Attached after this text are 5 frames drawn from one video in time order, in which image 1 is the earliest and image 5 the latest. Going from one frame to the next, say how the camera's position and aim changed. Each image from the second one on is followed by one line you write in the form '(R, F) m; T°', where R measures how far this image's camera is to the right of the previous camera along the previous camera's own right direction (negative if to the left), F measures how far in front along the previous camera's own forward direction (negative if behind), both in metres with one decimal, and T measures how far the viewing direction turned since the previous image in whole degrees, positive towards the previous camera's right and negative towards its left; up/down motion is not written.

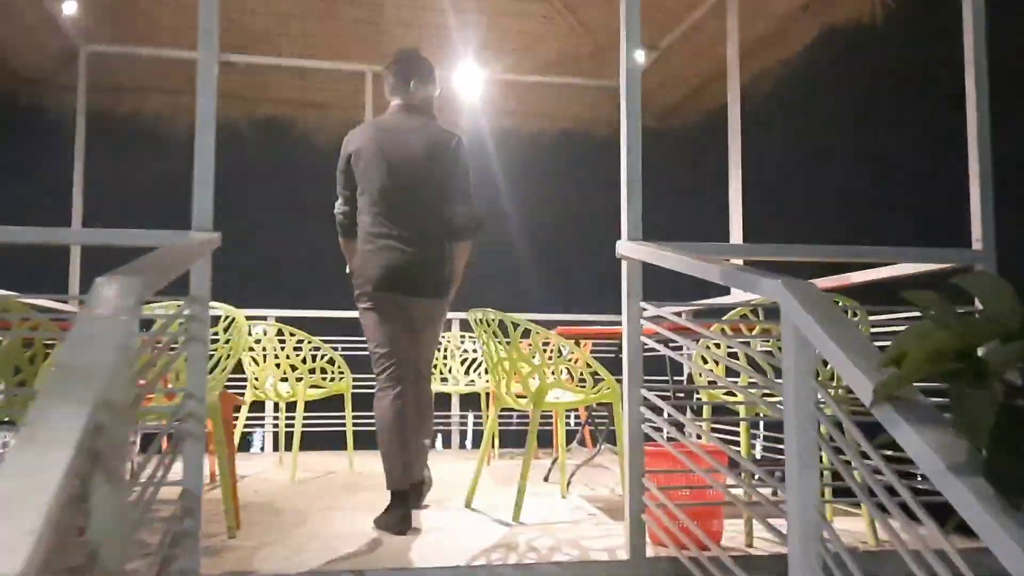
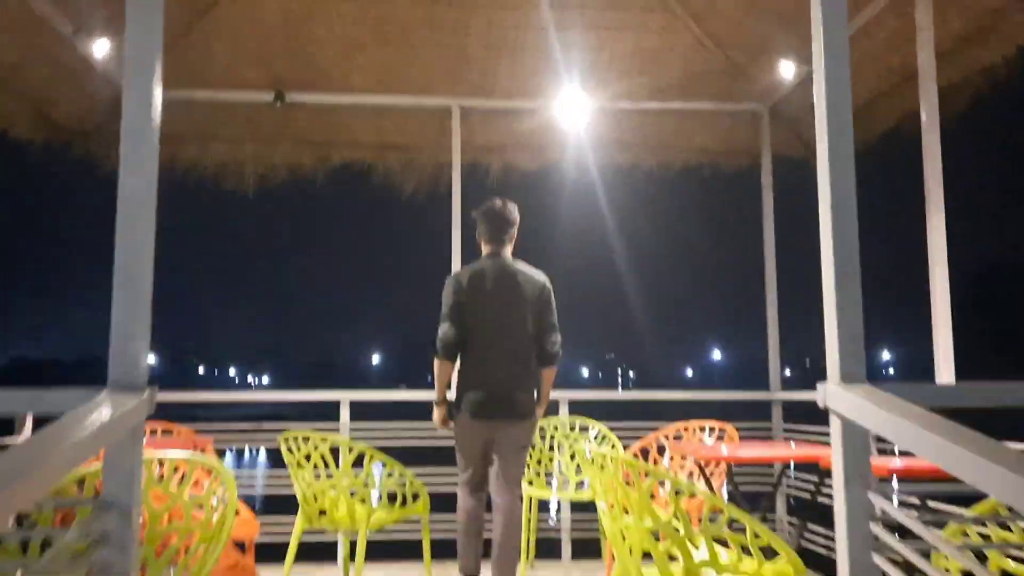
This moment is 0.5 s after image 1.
(0.0, +0.9) m; -8°
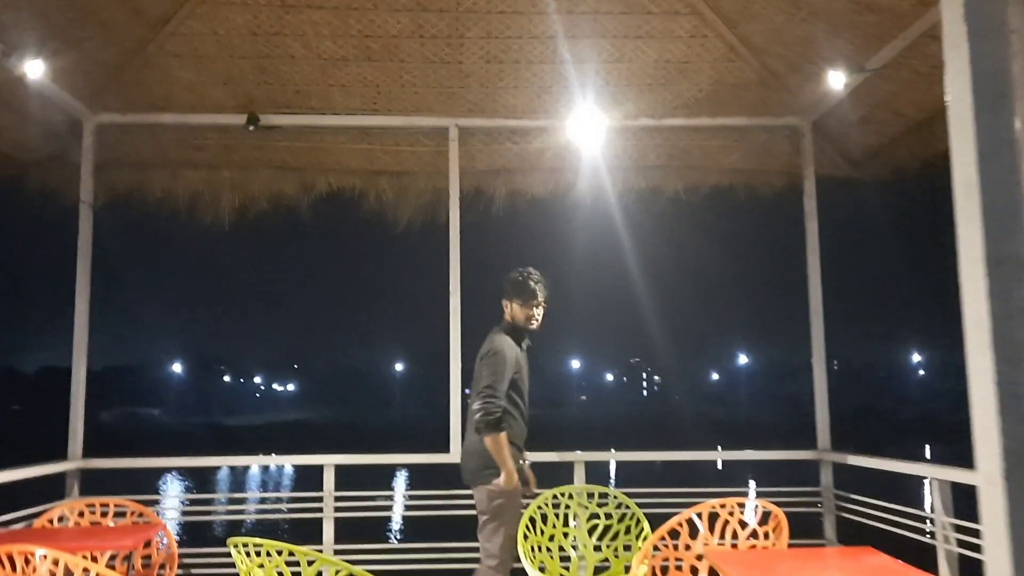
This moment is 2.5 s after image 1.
(+0.1, +0.6) m; -2°
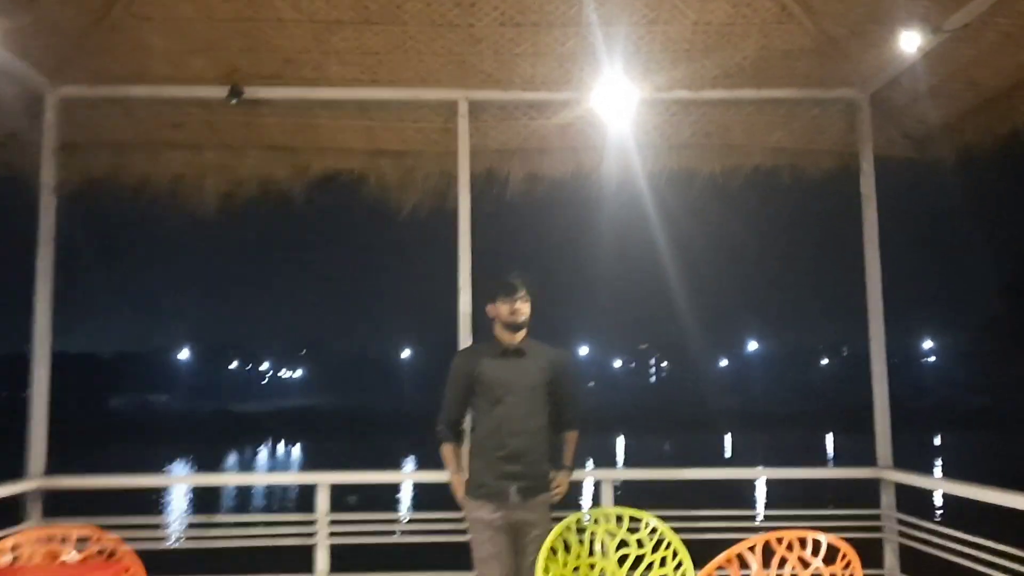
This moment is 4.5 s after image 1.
(0.0, +0.5) m; -1°
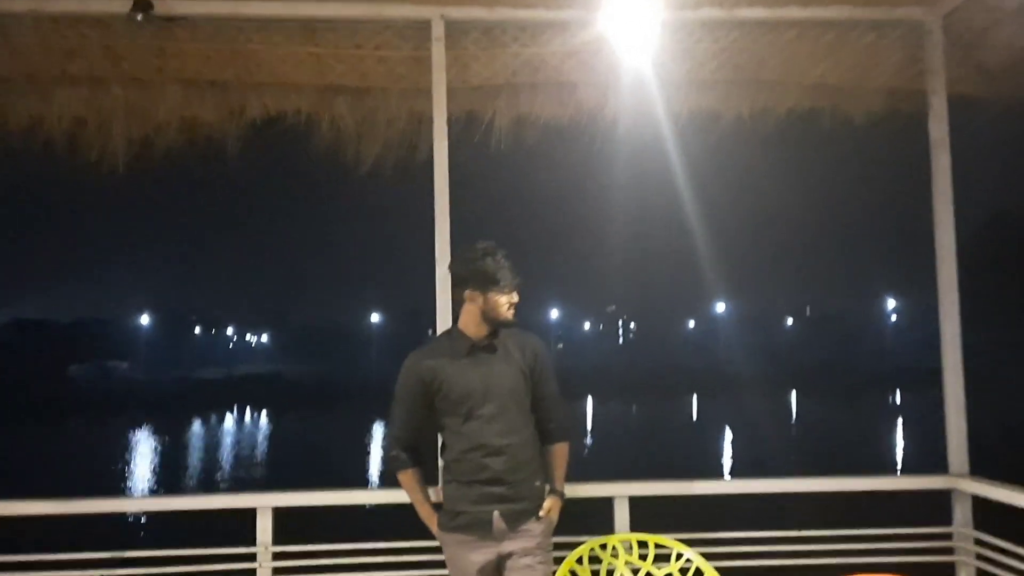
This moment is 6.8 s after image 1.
(-0.1, +0.7) m; +2°
